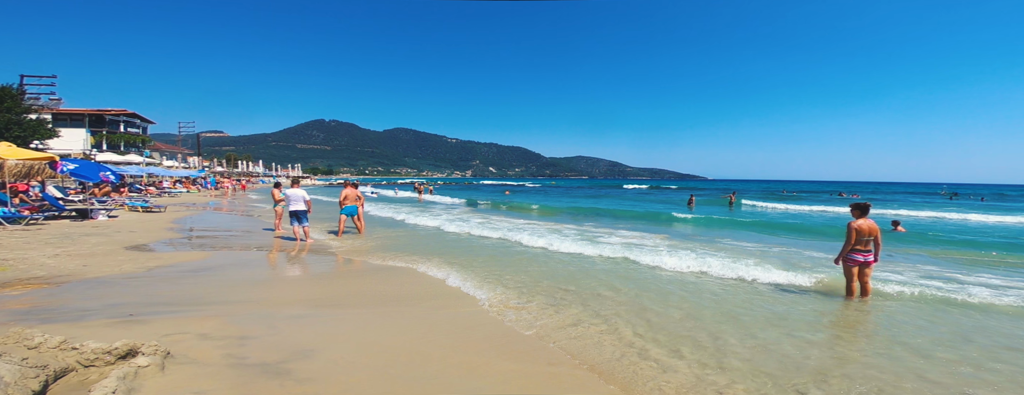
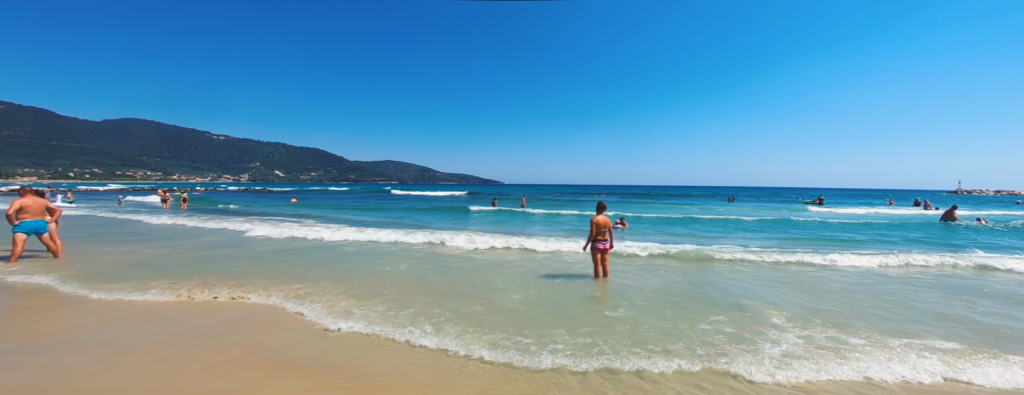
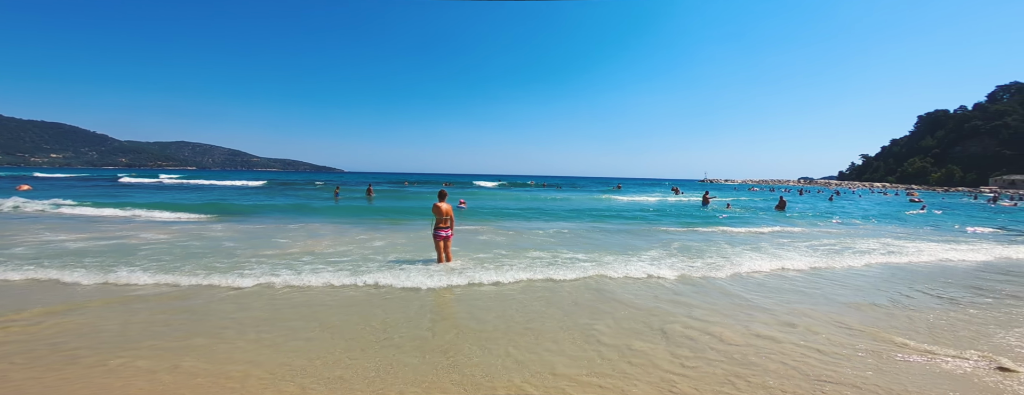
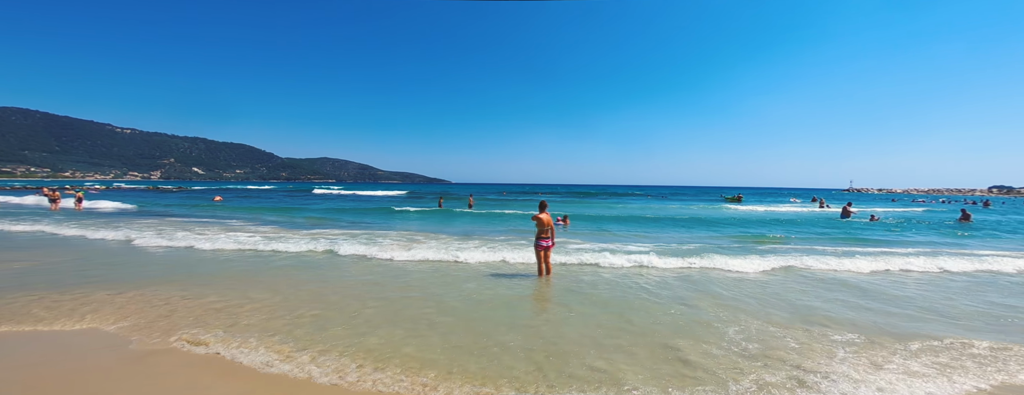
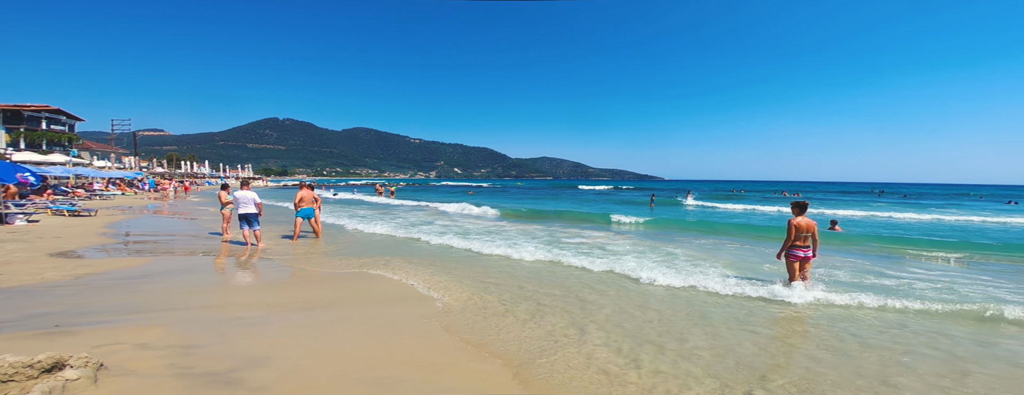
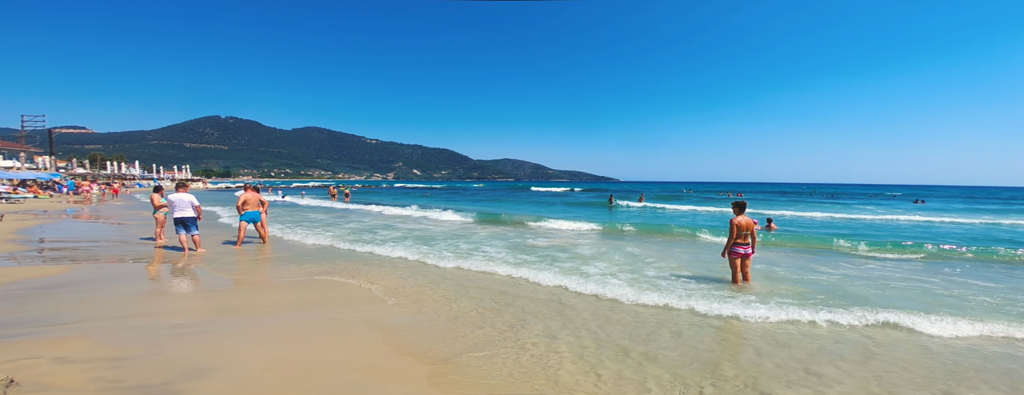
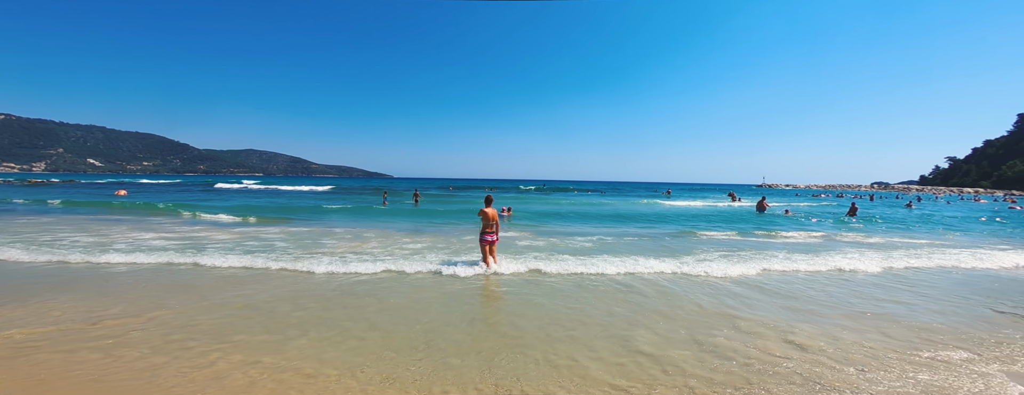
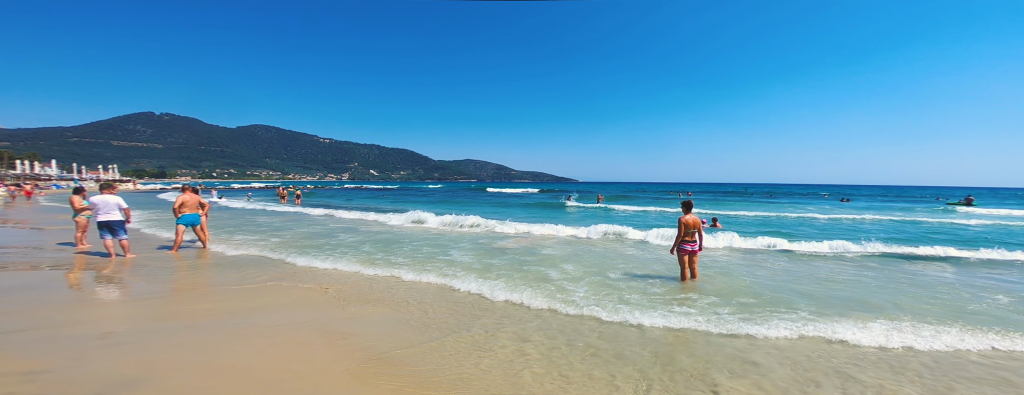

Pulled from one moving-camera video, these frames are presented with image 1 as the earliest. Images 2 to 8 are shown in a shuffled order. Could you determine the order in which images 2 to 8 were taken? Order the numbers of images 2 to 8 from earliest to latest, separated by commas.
5, 6, 8, 2, 4, 7, 3
